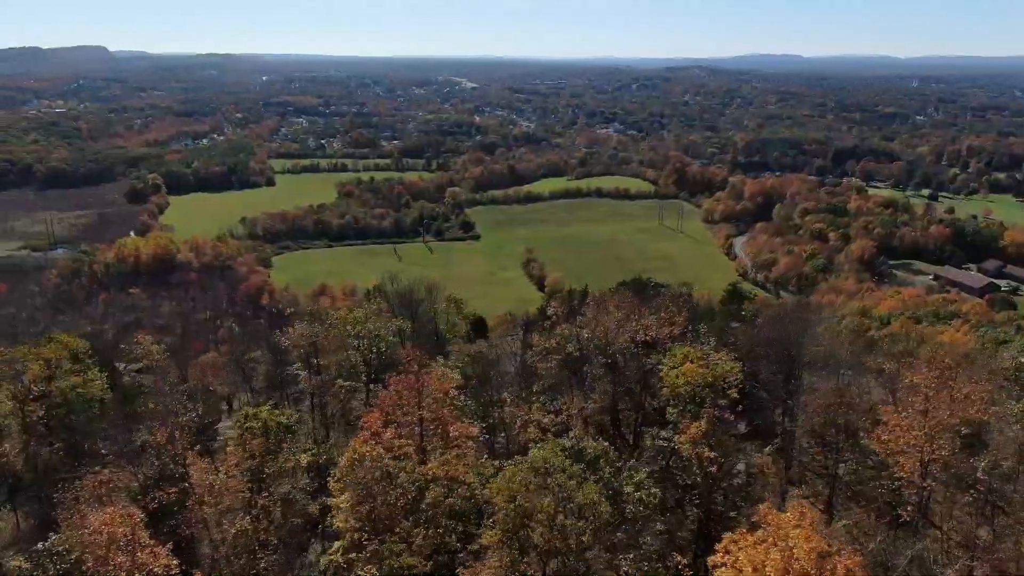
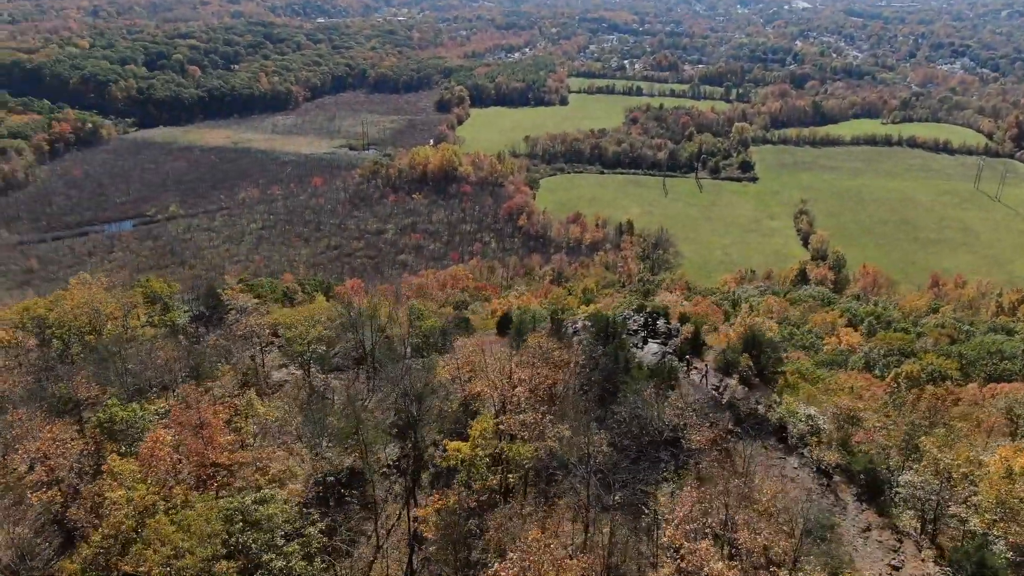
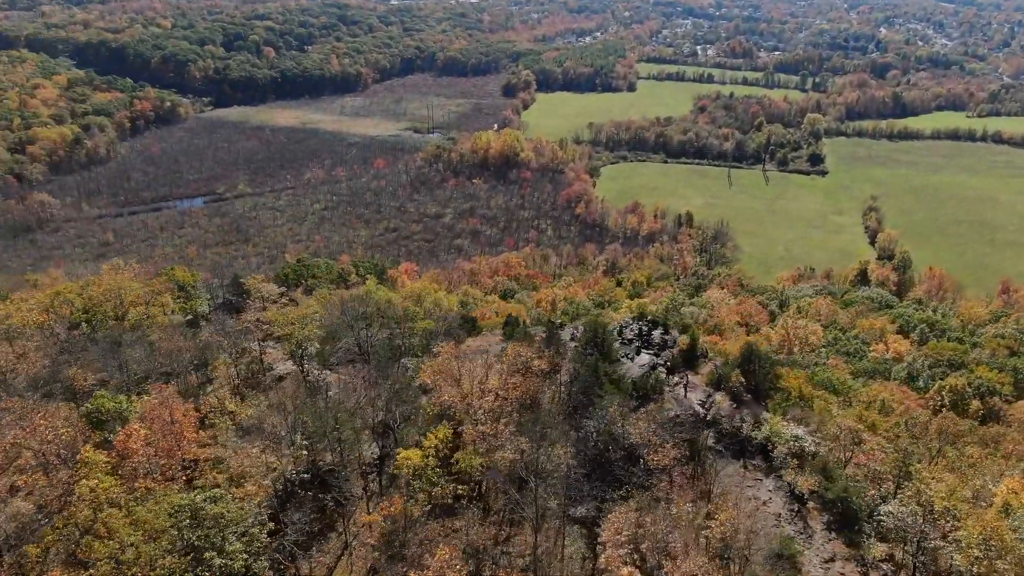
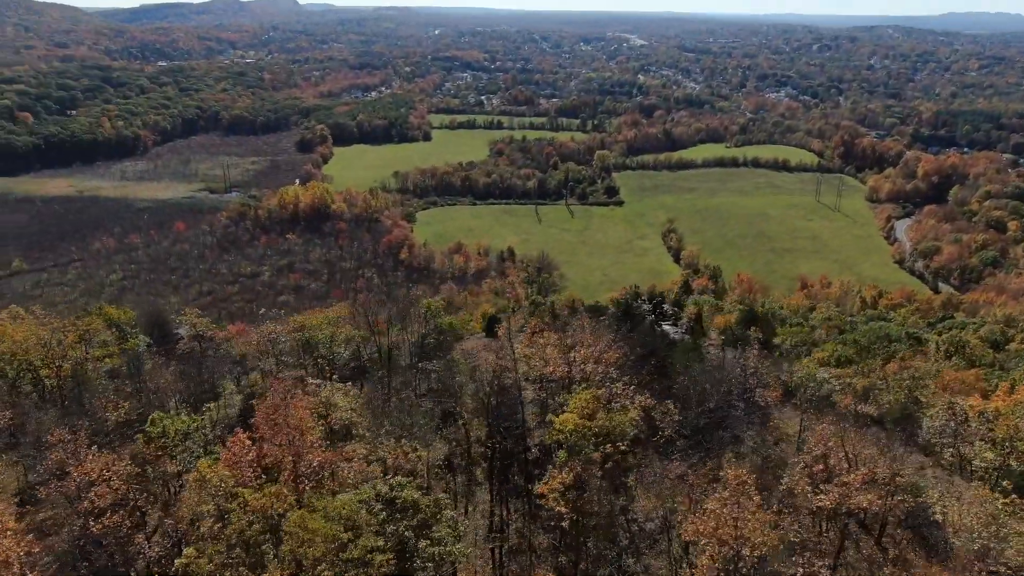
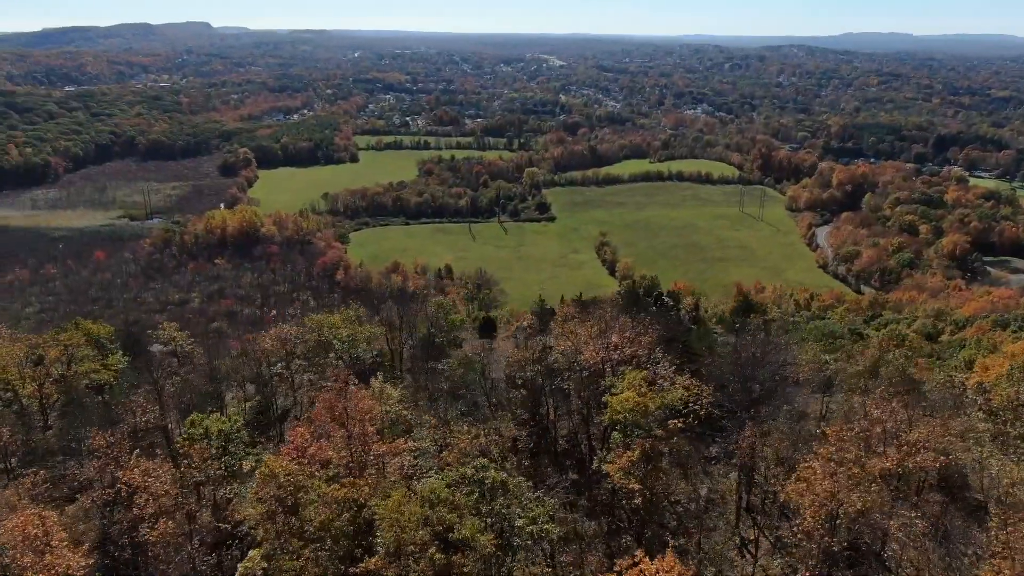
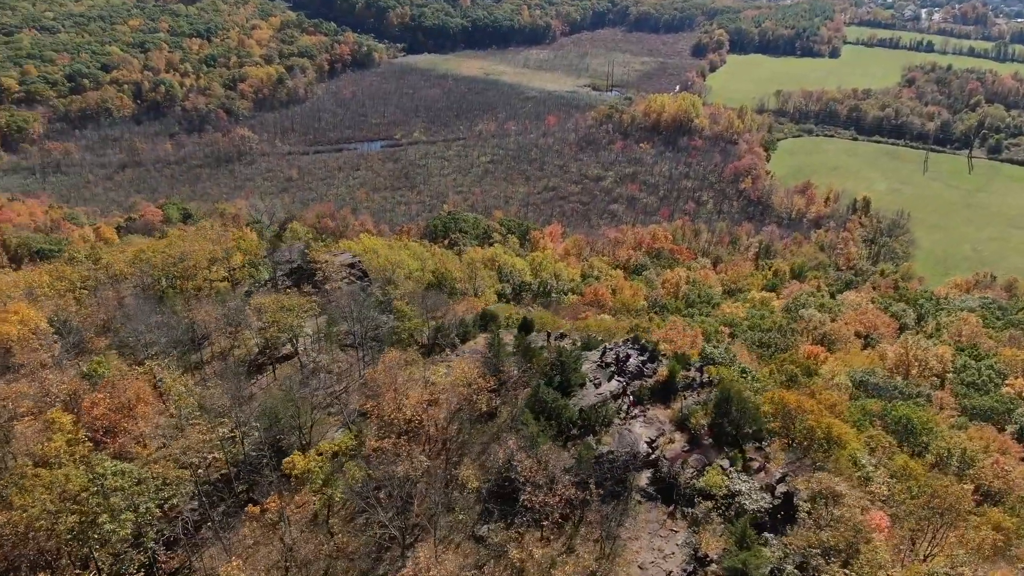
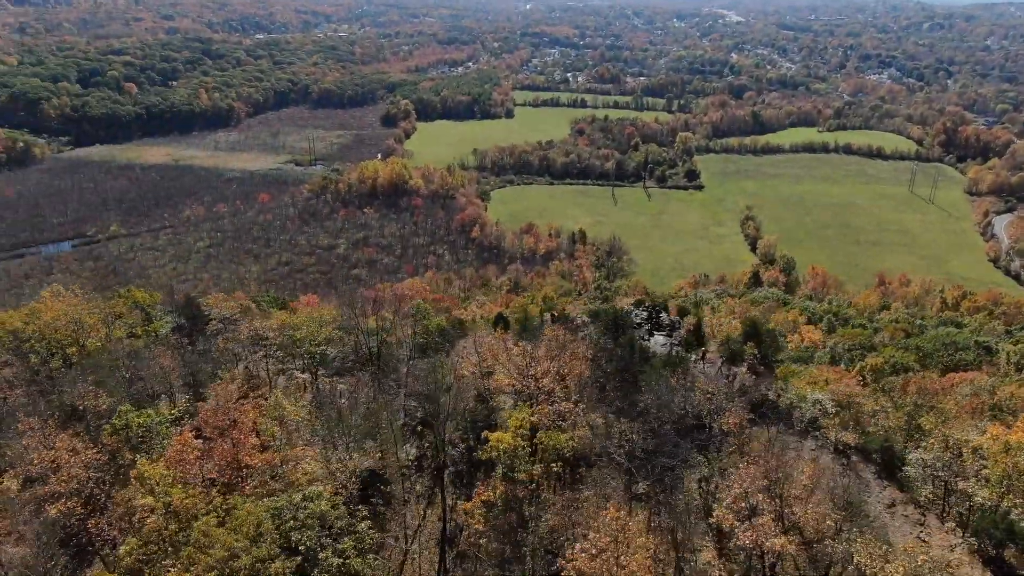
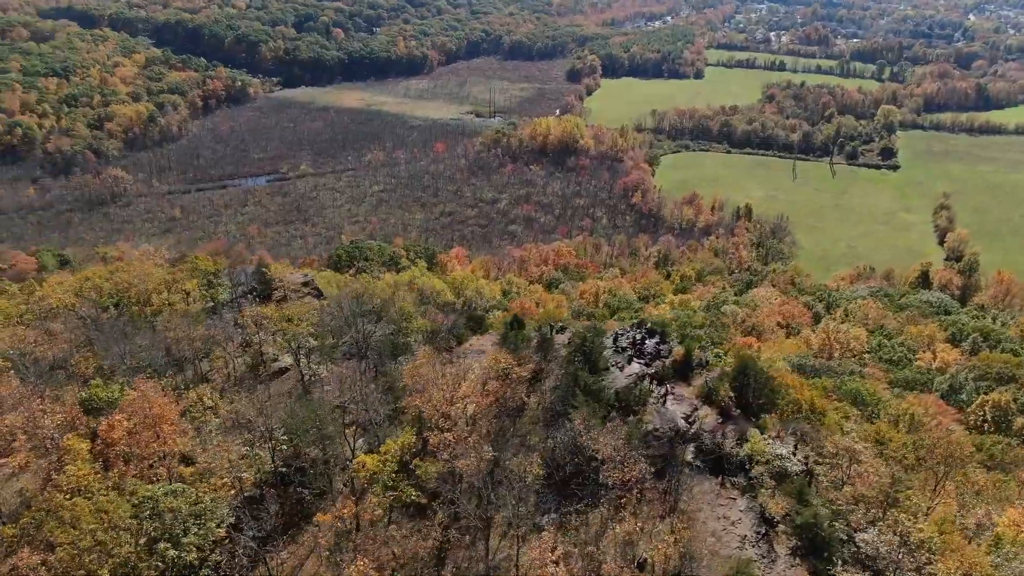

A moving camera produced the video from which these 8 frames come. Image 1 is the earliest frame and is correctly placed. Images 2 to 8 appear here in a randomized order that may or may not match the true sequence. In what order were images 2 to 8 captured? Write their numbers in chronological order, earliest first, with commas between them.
5, 4, 7, 2, 3, 8, 6
